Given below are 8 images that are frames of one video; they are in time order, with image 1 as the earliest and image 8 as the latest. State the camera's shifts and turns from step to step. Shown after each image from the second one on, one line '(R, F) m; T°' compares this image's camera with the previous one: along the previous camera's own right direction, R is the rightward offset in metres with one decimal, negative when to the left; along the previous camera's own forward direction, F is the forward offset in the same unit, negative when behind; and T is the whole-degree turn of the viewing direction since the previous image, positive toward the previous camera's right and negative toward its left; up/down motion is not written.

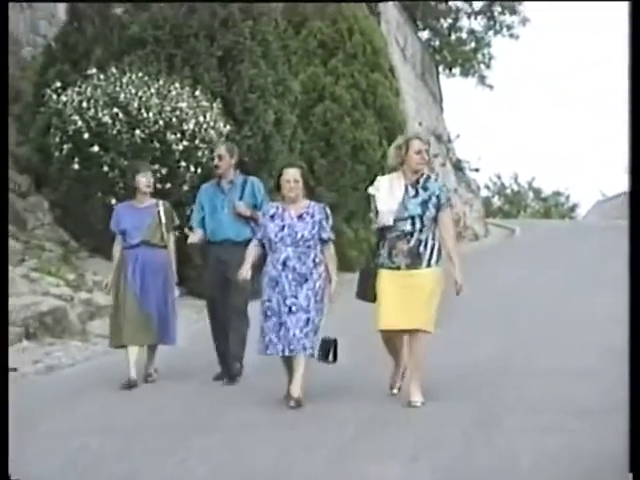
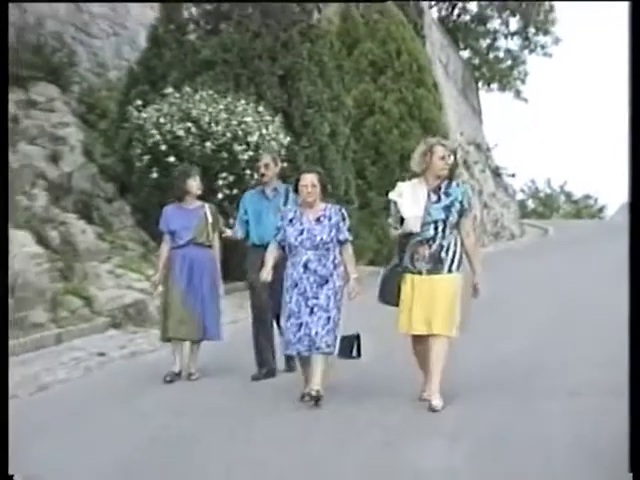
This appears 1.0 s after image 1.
(0.0, -0.3) m; -3°
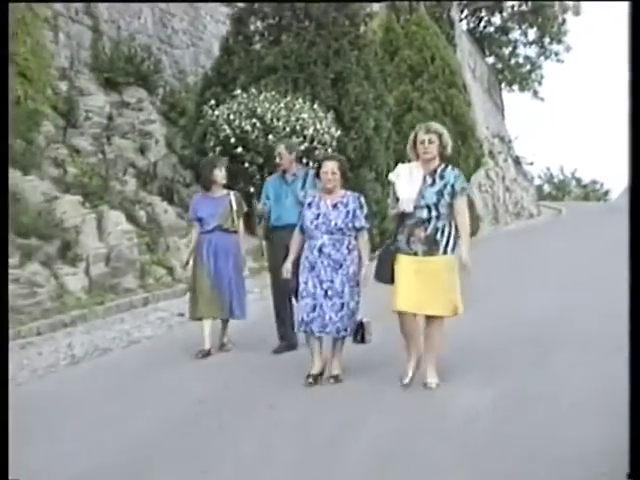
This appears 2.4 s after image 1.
(0.0, -0.4) m; -2°
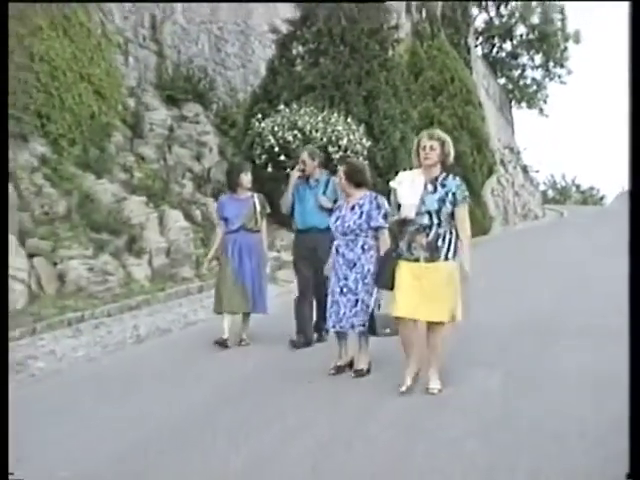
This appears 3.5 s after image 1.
(0.0, -0.4) m; -1°
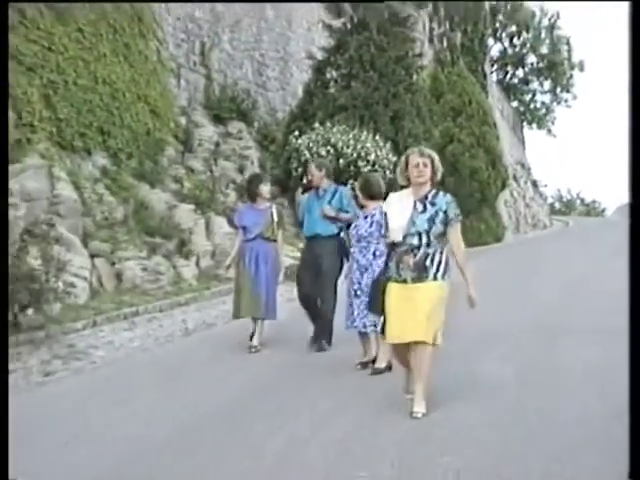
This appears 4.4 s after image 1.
(0.0, -0.4) m; -1°
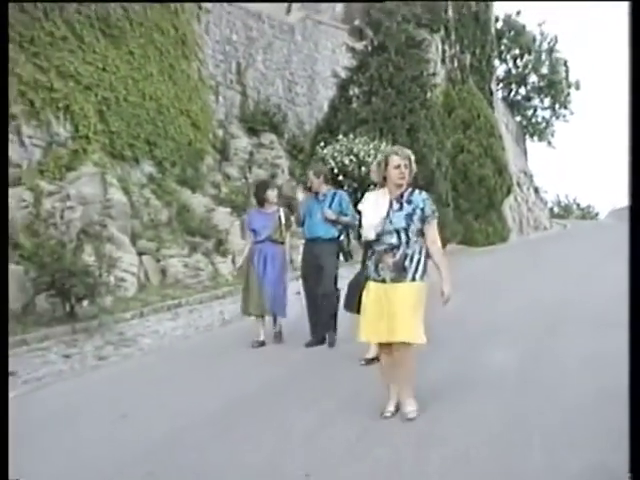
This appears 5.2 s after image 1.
(0.0, -0.4) m; -1°
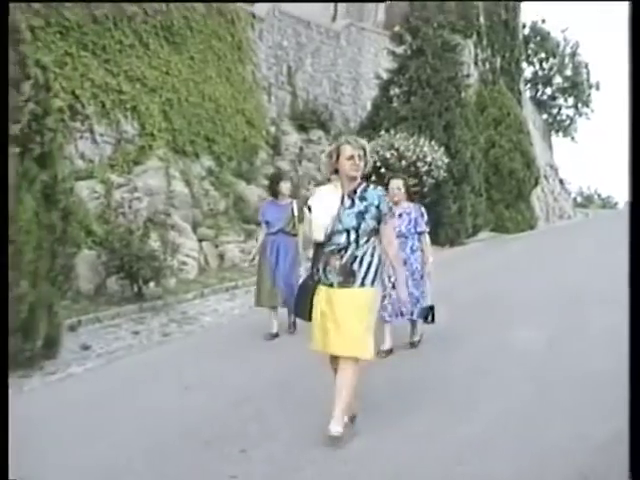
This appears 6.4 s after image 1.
(0.0, -0.4) m; -2°
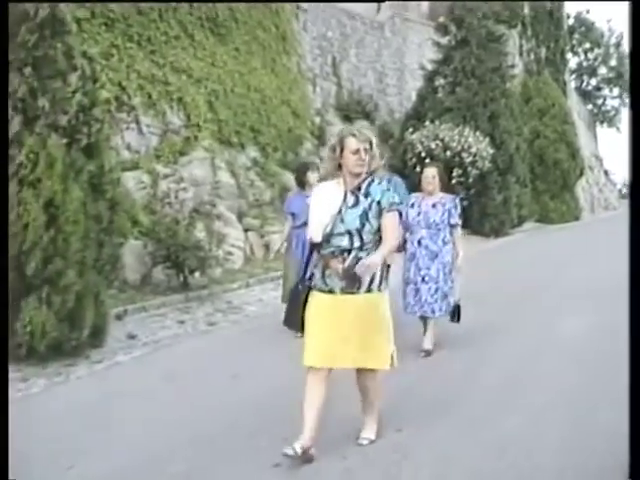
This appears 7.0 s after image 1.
(0.0, 0.0) m; -2°
